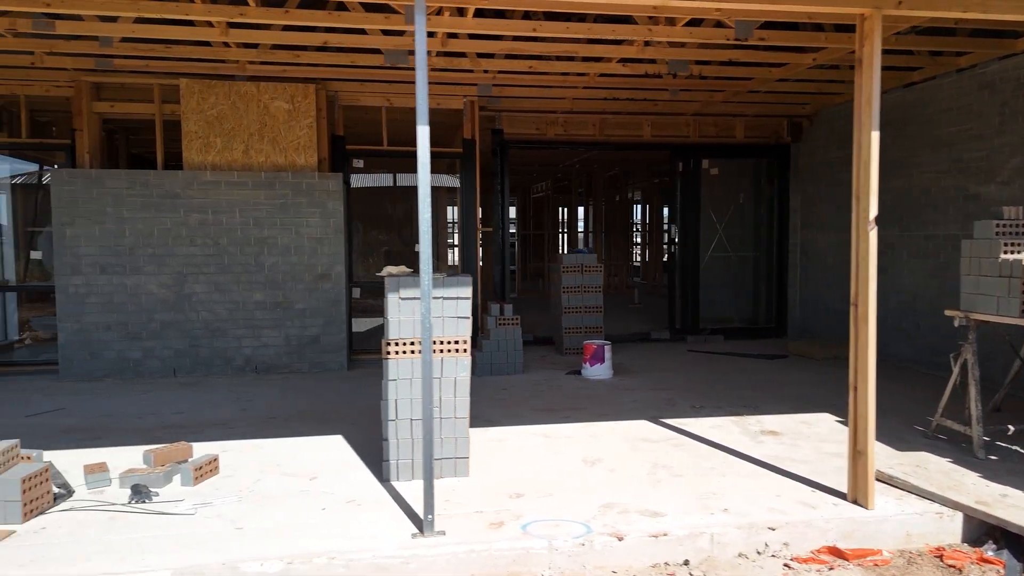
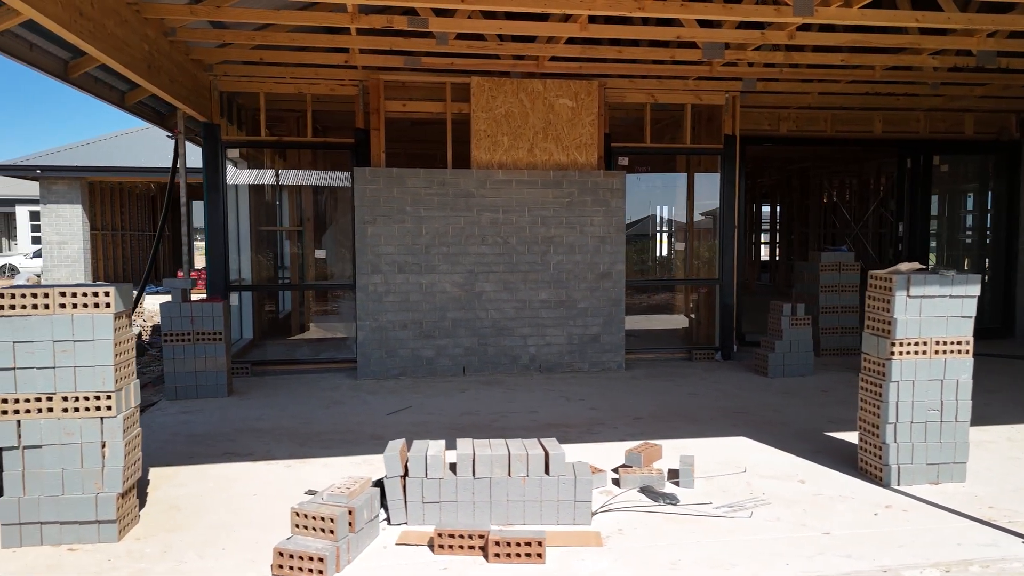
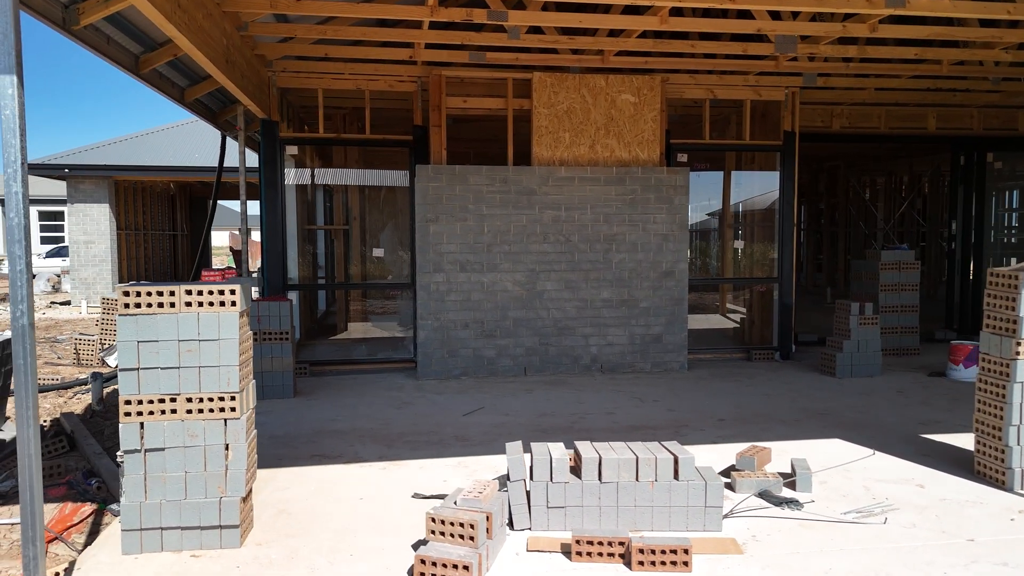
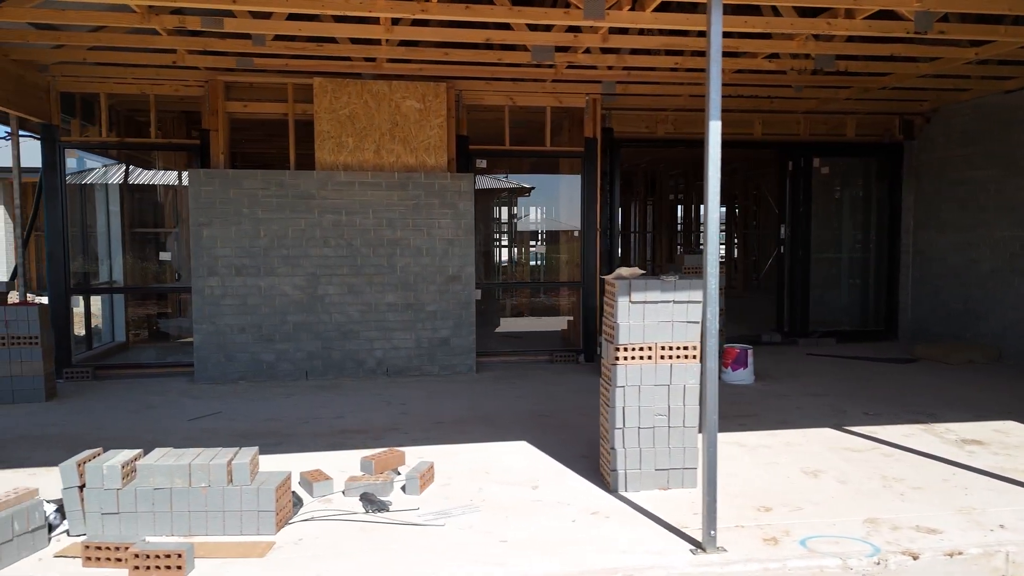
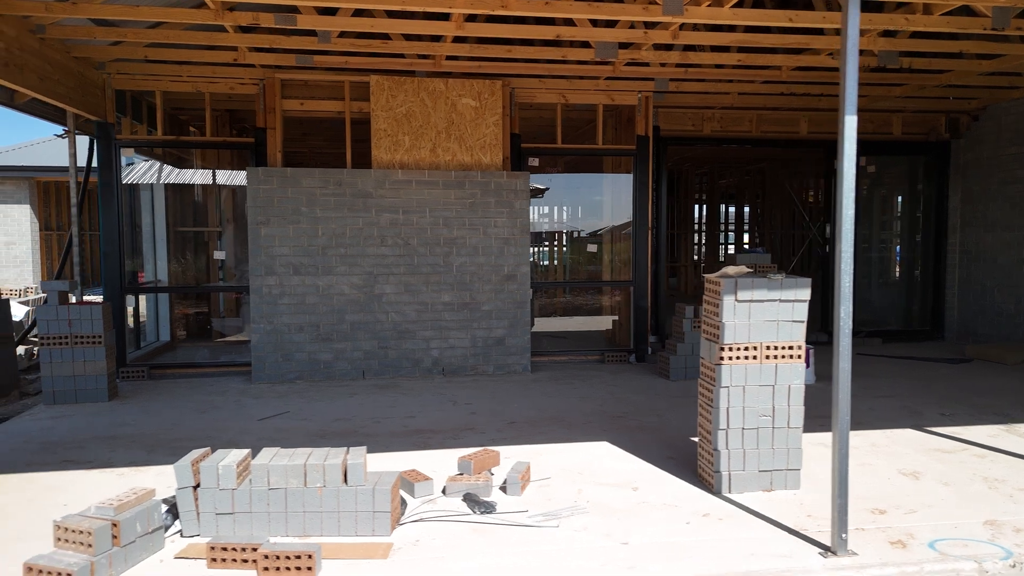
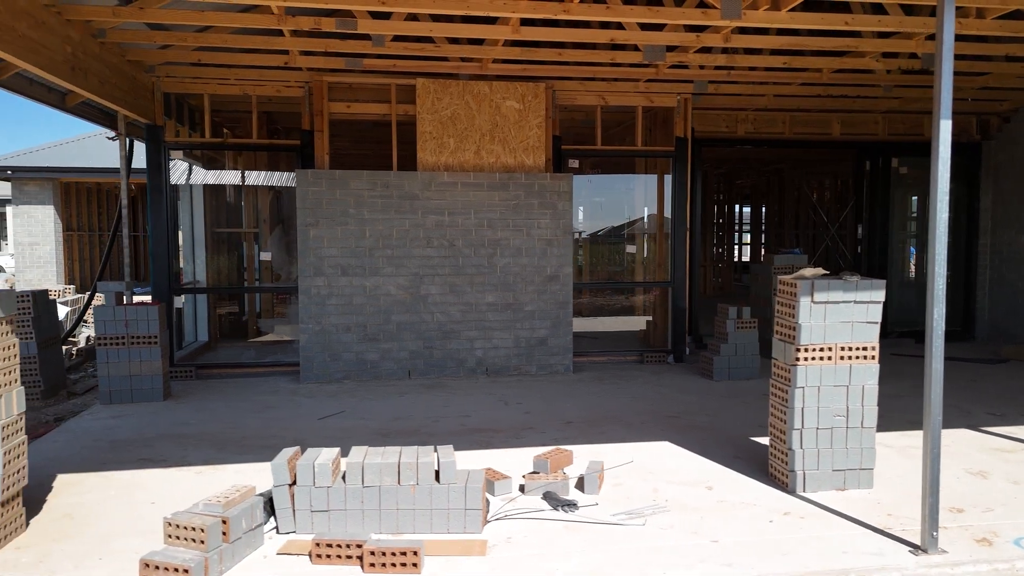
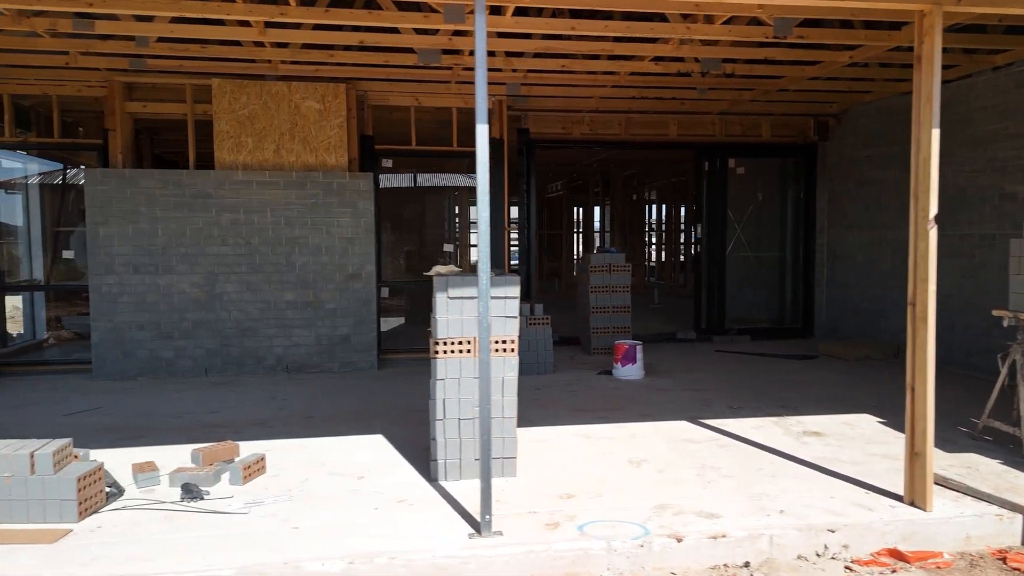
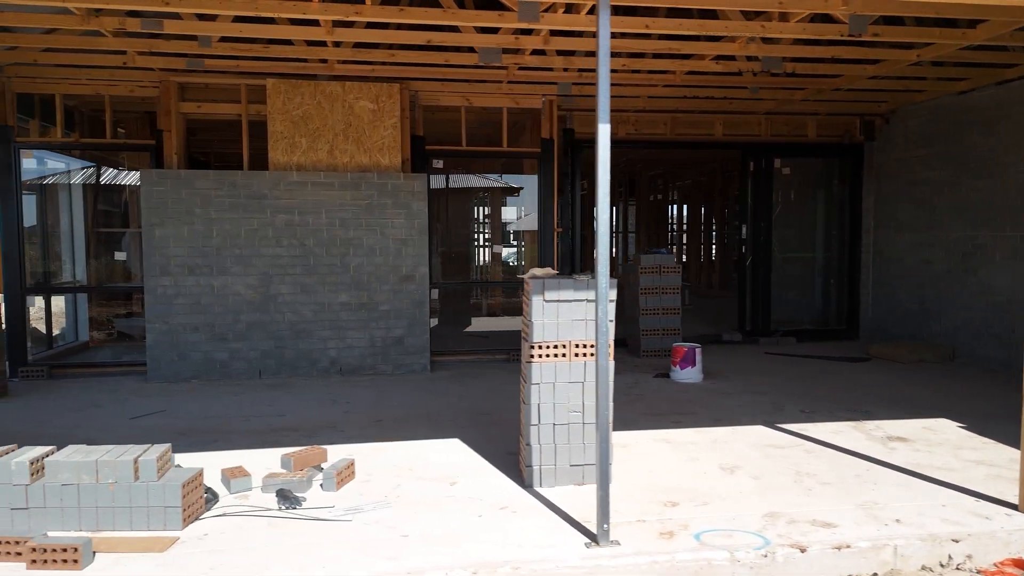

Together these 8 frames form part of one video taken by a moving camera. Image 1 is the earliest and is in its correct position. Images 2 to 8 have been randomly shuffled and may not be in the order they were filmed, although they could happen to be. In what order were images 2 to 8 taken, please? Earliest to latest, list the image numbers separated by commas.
7, 8, 4, 5, 6, 2, 3
